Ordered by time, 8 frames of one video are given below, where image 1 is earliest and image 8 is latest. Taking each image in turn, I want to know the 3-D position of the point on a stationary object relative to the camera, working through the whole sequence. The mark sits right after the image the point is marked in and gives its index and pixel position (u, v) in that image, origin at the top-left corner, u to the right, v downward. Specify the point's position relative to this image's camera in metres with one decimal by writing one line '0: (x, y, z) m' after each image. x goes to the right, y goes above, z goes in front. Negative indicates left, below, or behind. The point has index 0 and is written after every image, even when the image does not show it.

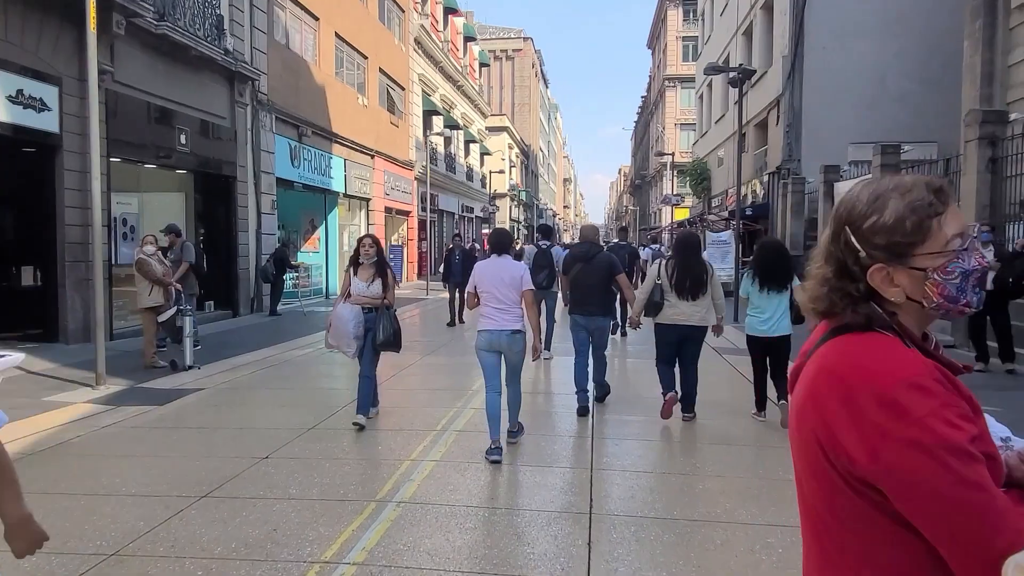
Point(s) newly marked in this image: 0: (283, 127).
0: (-5.8, +4.1, +18.7) m
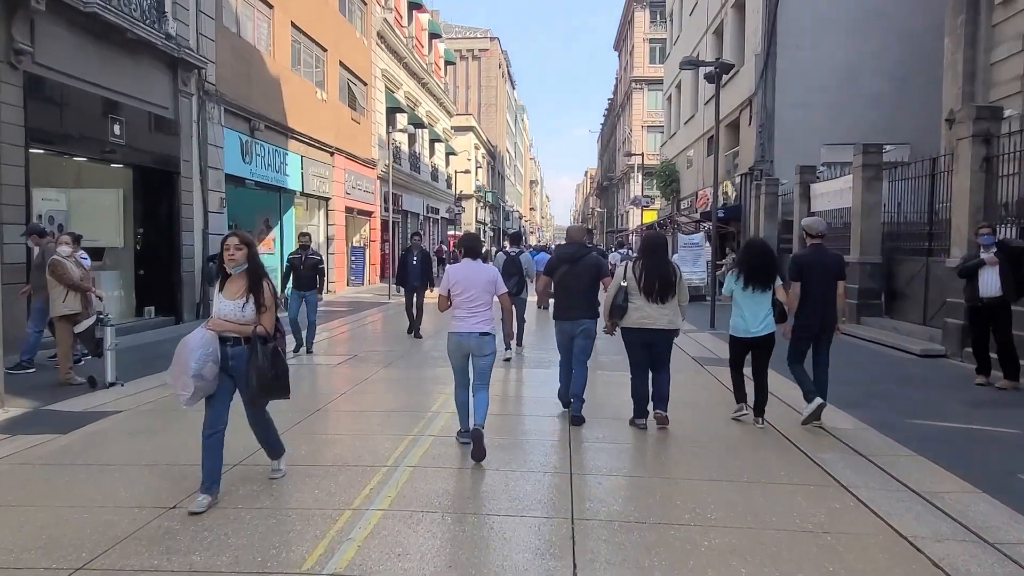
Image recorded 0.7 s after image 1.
0: (-6.6, +4.0, +17.5) m
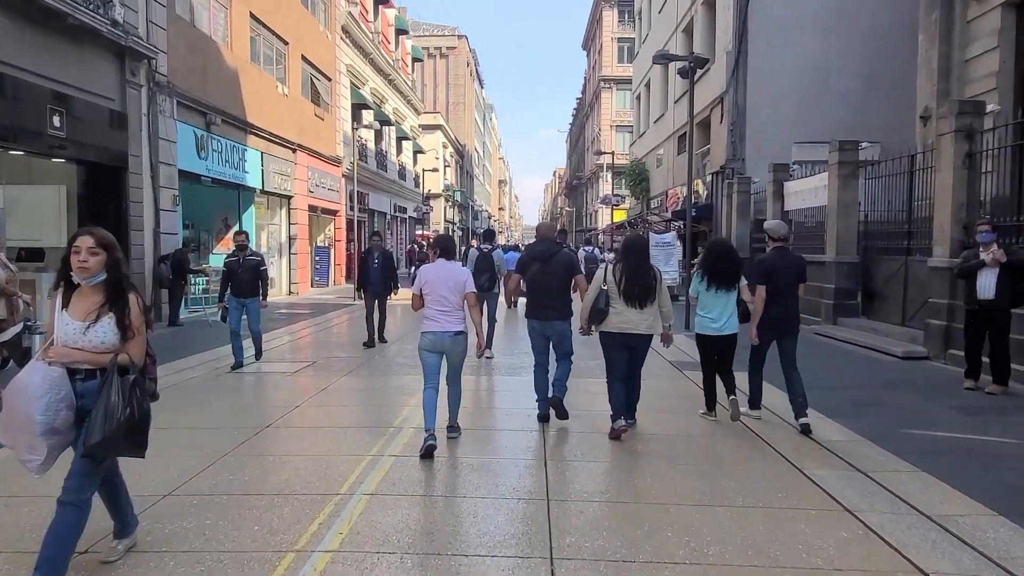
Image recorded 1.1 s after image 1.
0: (-7.3, +3.9, +16.7) m
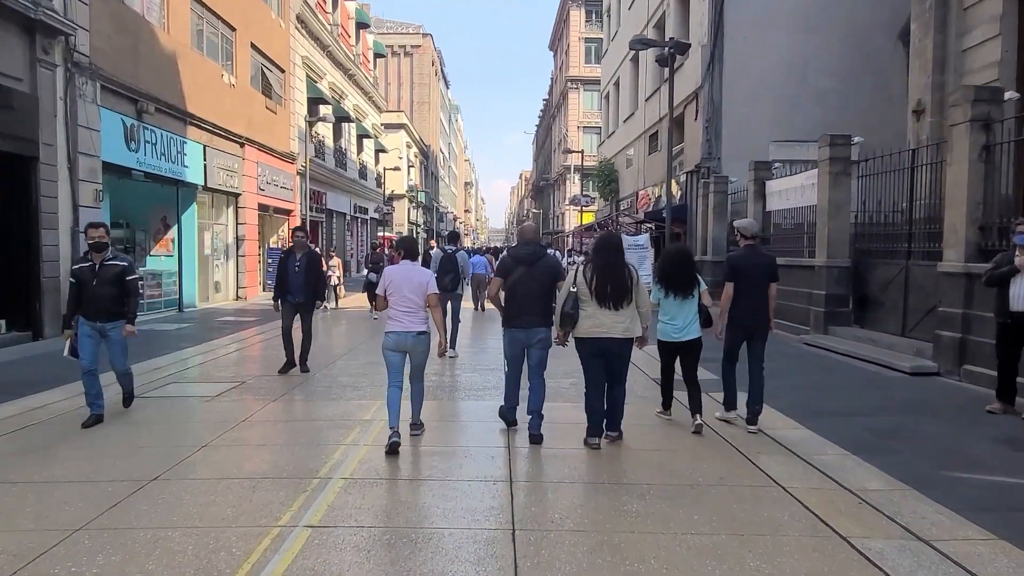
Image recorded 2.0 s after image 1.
0: (-8.0, +3.8, +15.0) m
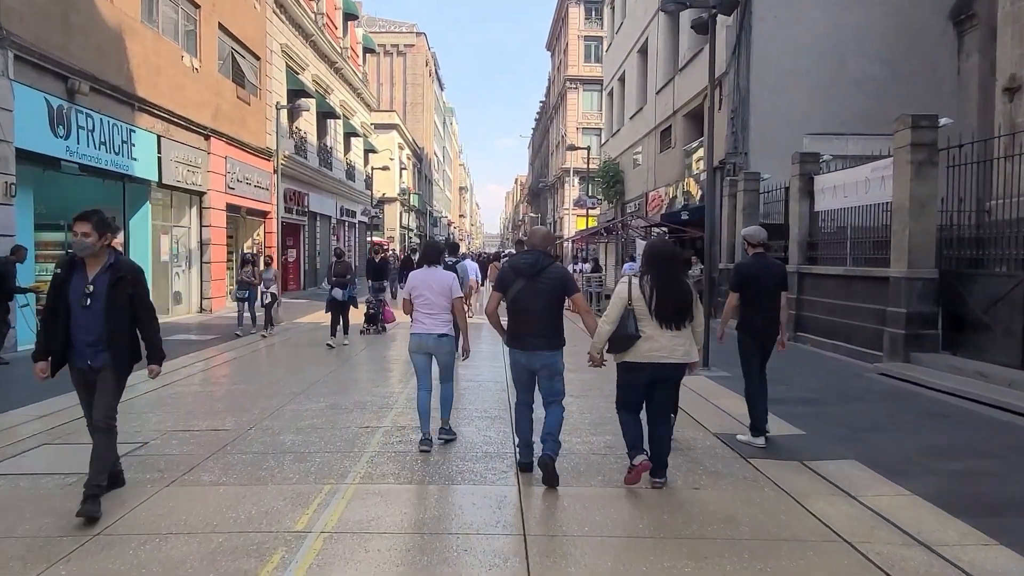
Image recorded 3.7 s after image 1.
0: (-8.0, +3.6, +12.5) m
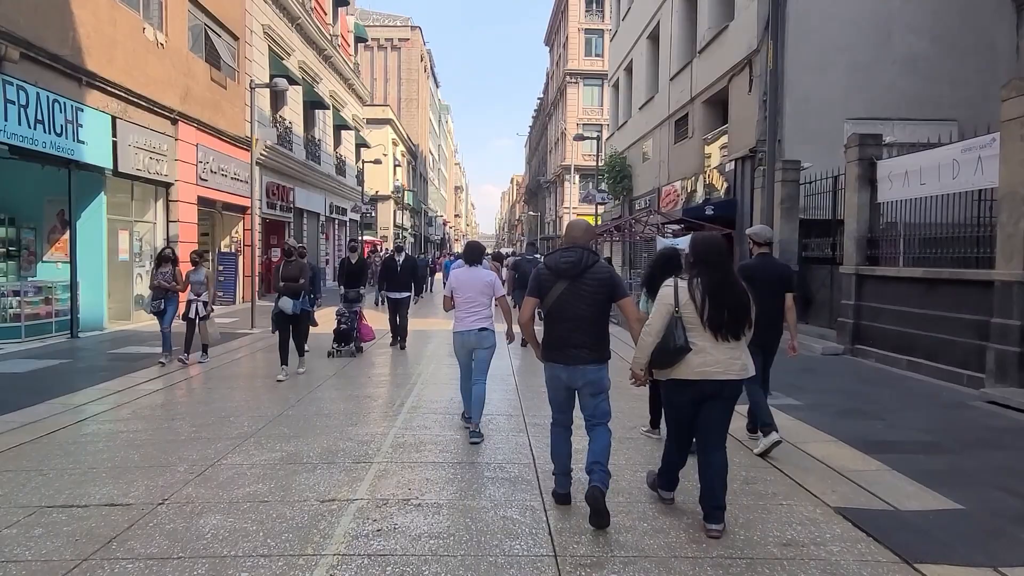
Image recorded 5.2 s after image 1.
0: (-7.8, +3.5, +10.3) m
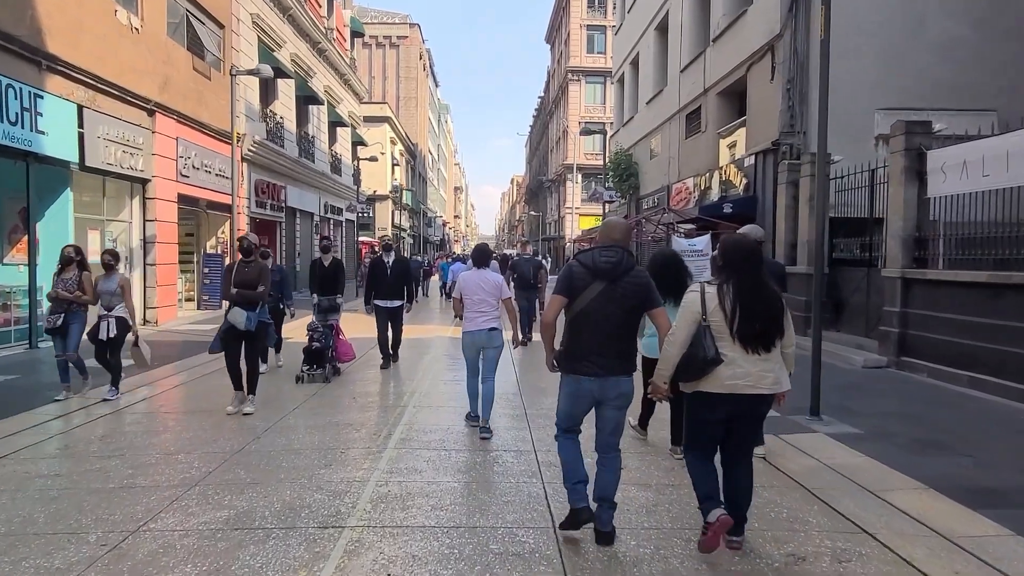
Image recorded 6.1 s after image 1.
0: (-7.8, +3.4, +9.1) m
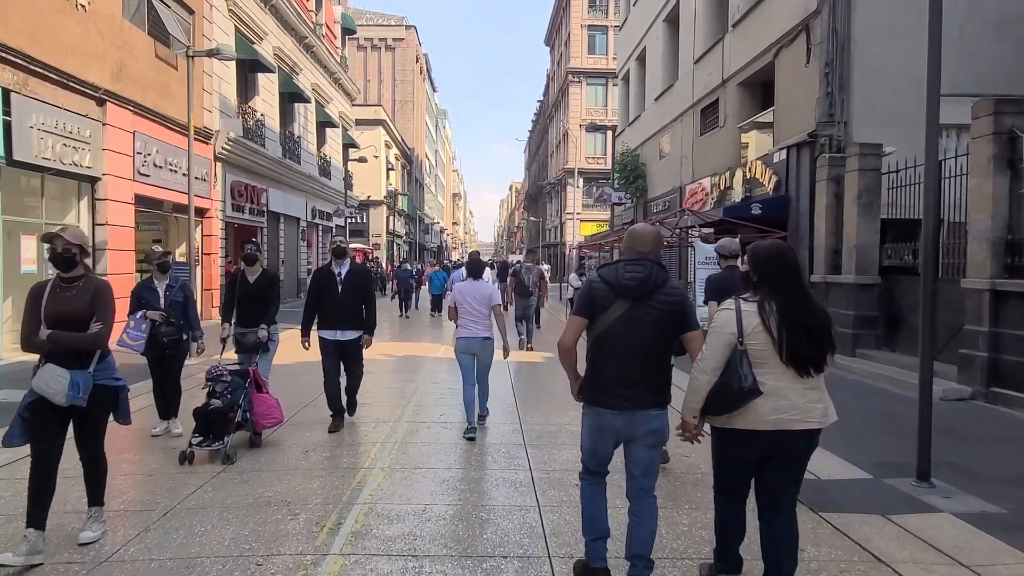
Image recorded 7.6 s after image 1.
0: (-7.7, +3.3, +7.1) m
